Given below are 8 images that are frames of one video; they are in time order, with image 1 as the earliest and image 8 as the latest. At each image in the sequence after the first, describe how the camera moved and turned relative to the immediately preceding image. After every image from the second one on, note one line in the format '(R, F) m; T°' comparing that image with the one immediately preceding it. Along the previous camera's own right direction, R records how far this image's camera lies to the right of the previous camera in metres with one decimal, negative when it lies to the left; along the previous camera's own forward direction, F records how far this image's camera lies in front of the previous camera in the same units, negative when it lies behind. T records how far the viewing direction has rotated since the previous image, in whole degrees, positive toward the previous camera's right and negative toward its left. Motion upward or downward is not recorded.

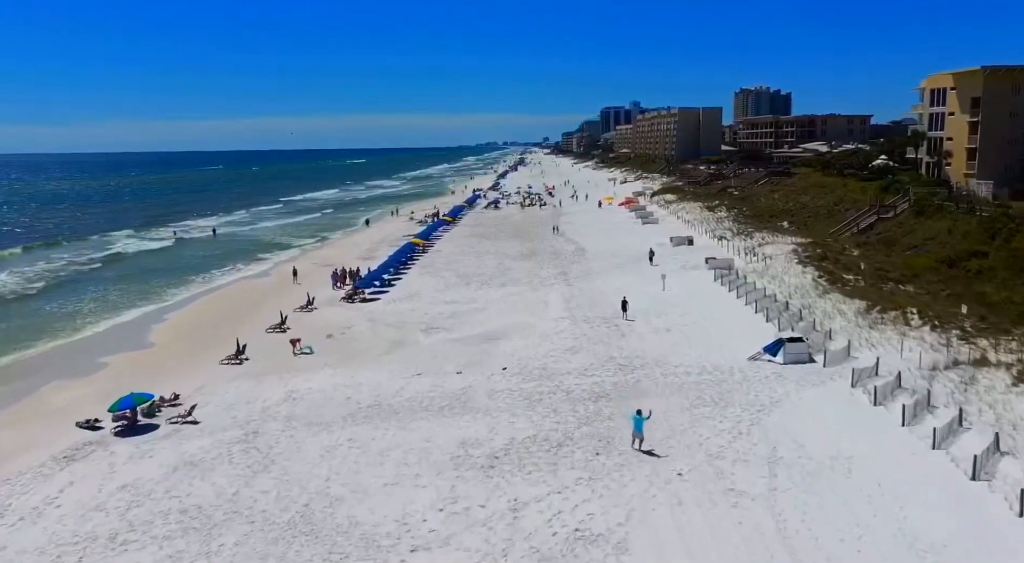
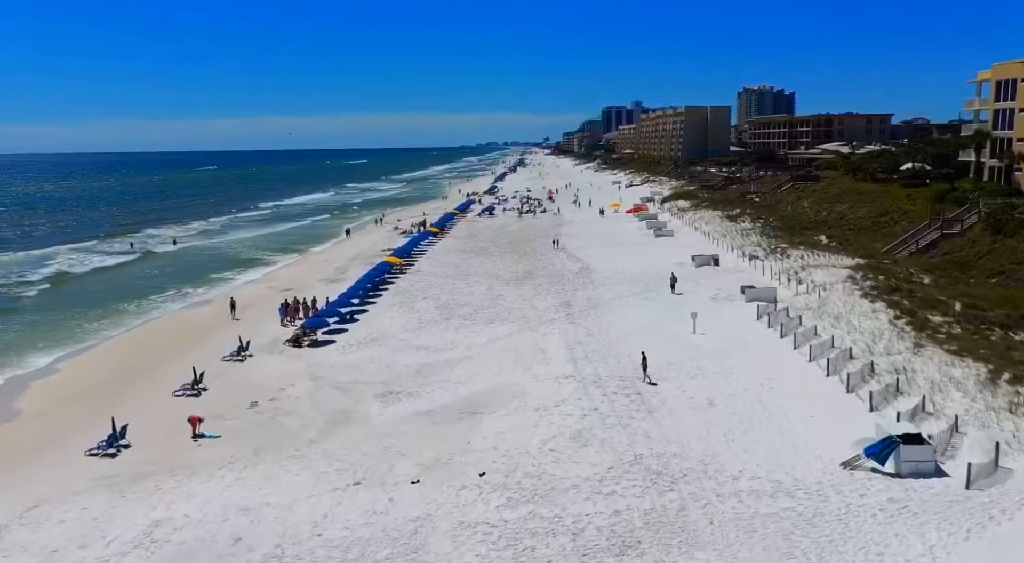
(+0.4, +7.8) m; 0°
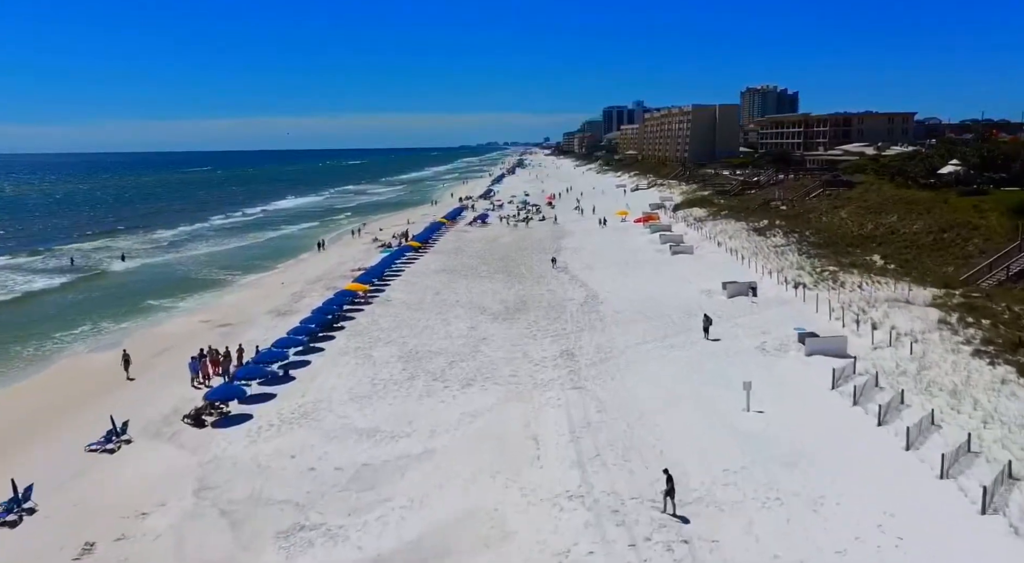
(+0.5, +8.1) m; 0°
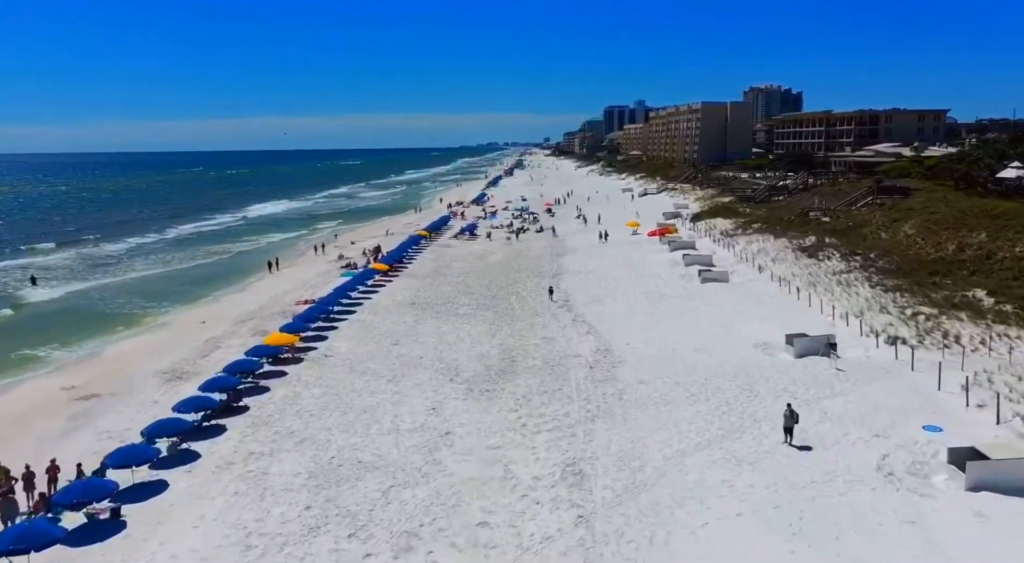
(+0.6, +9.8) m; 0°
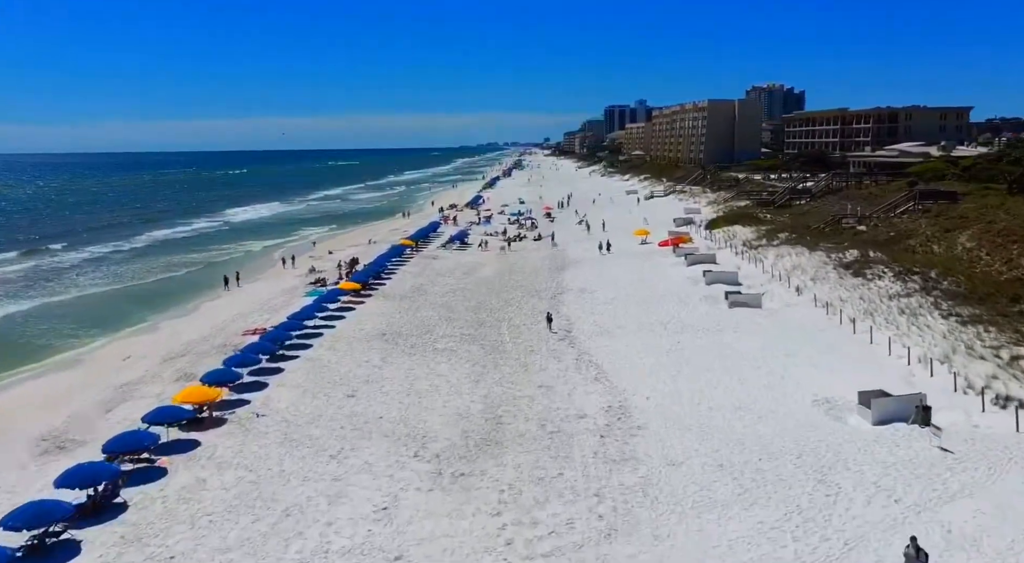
(+0.4, +6.2) m; 0°
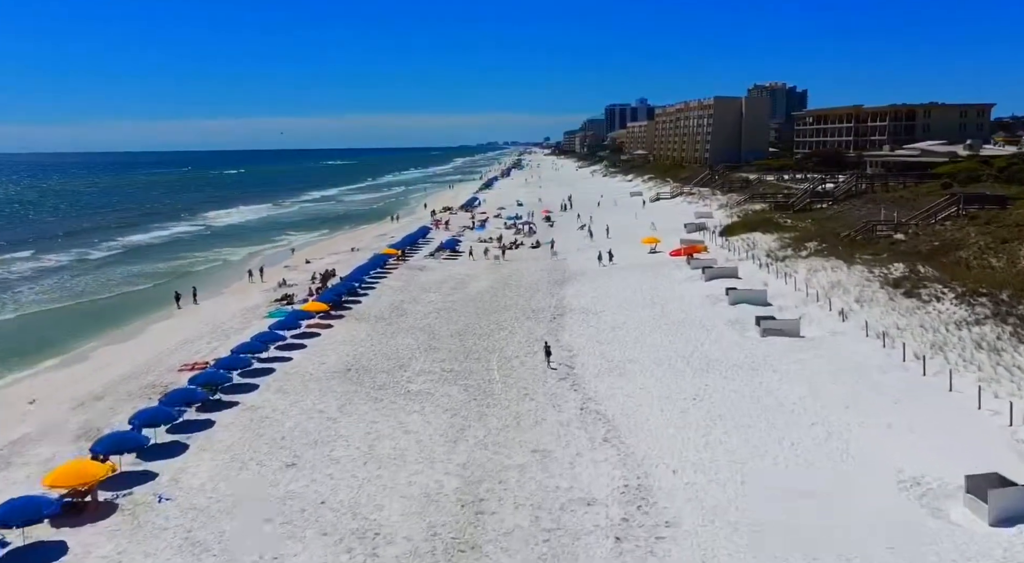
(+0.3, +5.1) m; 0°
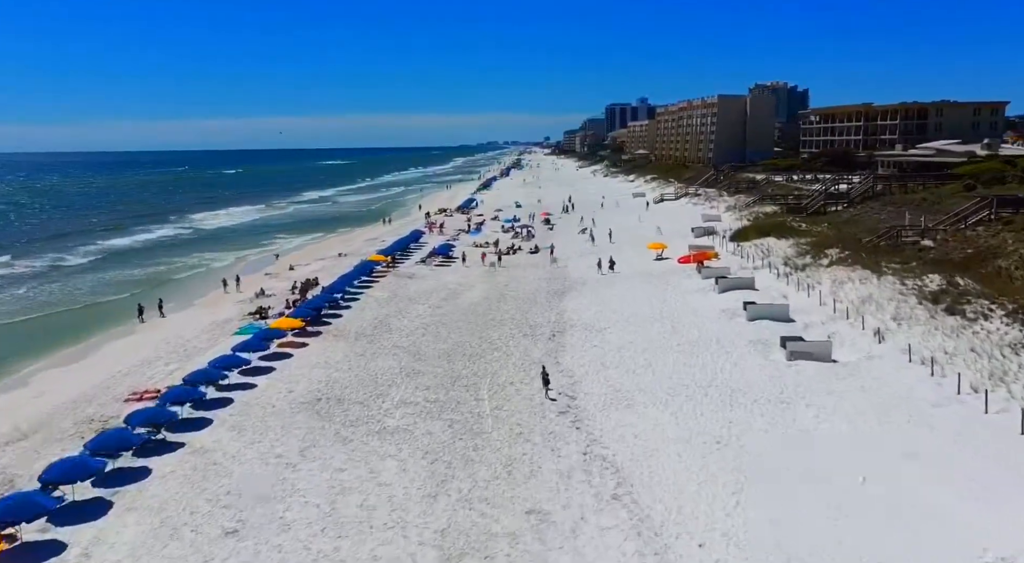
(+0.2, +3.1) m; 0°
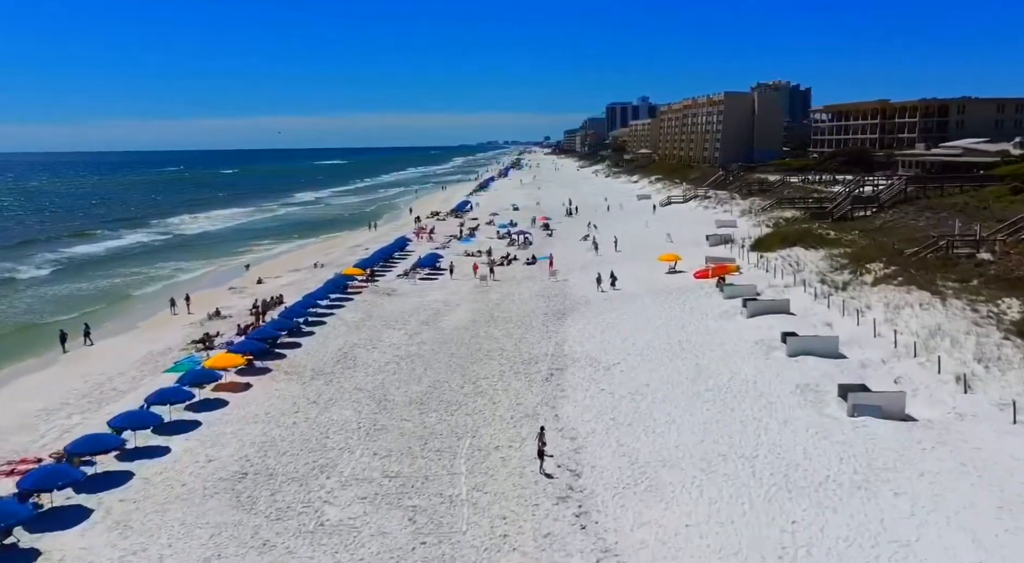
(+0.3, +5.2) m; 0°
